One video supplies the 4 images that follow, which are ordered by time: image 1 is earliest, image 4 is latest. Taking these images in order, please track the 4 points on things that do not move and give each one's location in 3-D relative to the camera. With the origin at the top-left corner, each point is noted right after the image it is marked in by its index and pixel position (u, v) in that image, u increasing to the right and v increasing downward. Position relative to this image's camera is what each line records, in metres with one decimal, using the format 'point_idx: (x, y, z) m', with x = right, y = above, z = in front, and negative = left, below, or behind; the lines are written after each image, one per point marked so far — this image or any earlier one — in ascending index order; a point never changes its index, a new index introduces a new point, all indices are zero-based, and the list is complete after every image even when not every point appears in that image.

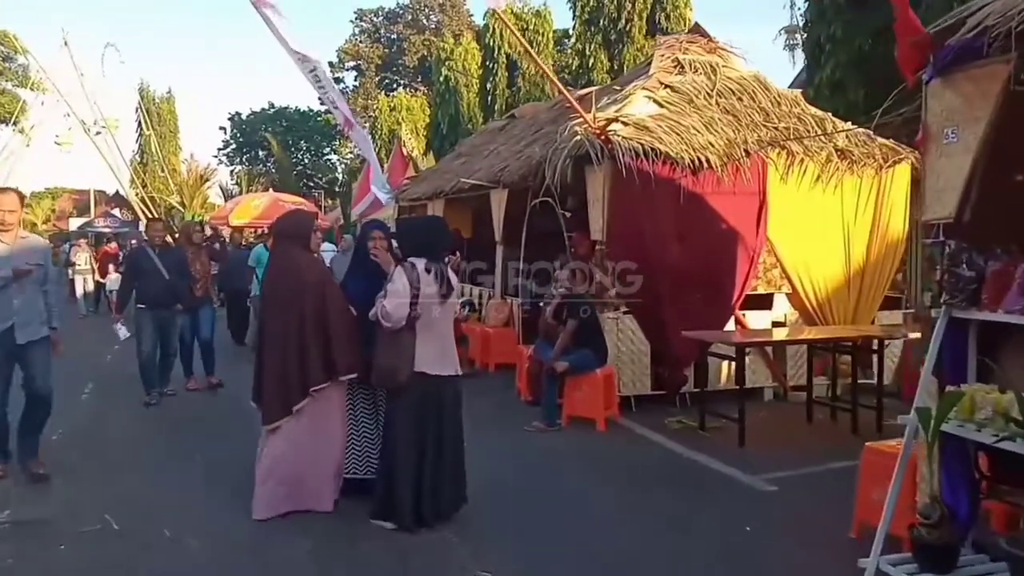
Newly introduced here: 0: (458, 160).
0: (-0.6, +1.5, +11.3) m
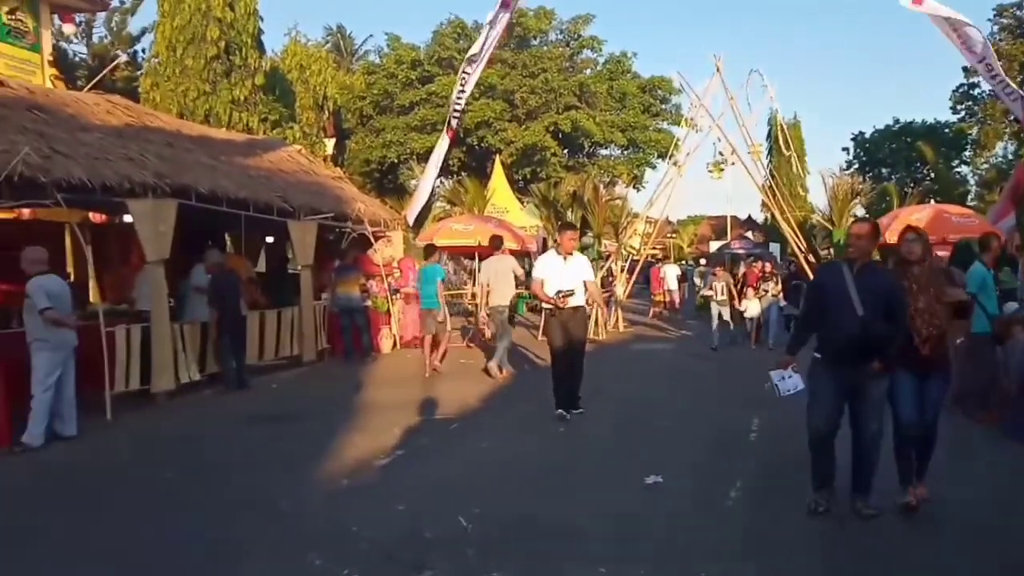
0: (+6.7, +1.2, +8.6) m
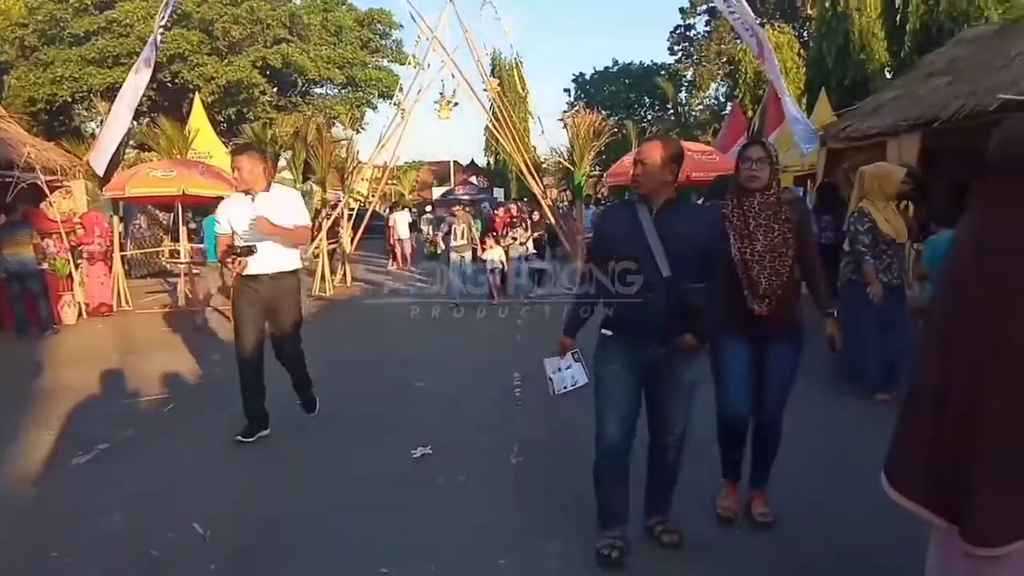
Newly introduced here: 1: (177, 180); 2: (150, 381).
0: (+4.0, +1.9, +8.9) m
1: (-6.1, +1.9, +17.0) m
2: (-4.8, -1.2, +11.9) m
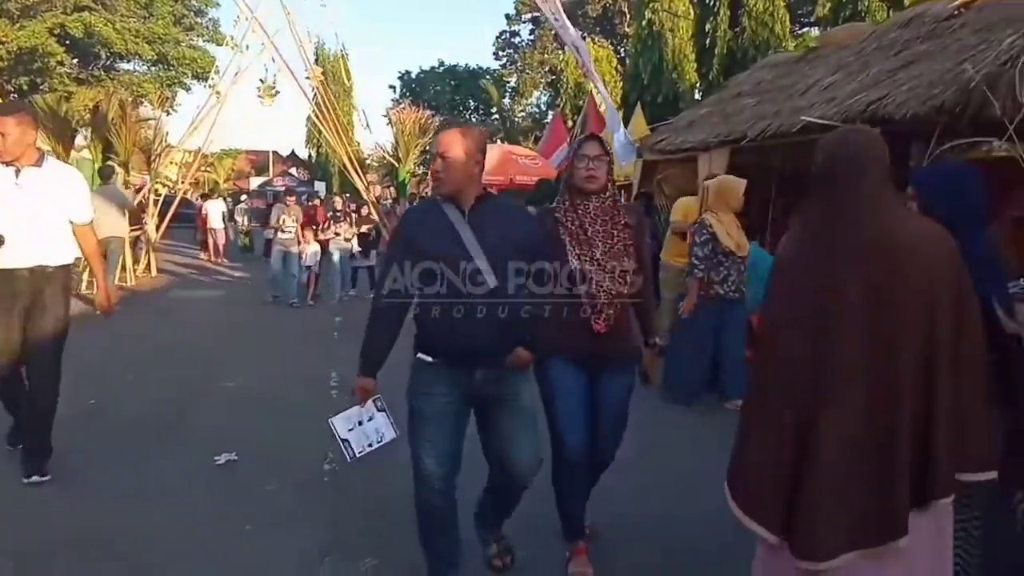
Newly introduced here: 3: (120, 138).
0: (+2.4, +1.8, +9.1) m
1: (-9.0, +2.1, +15.1) m
2: (-6.9, -1.0, +10.3) m
3: (-7.1, +2.6, +16.8) m
